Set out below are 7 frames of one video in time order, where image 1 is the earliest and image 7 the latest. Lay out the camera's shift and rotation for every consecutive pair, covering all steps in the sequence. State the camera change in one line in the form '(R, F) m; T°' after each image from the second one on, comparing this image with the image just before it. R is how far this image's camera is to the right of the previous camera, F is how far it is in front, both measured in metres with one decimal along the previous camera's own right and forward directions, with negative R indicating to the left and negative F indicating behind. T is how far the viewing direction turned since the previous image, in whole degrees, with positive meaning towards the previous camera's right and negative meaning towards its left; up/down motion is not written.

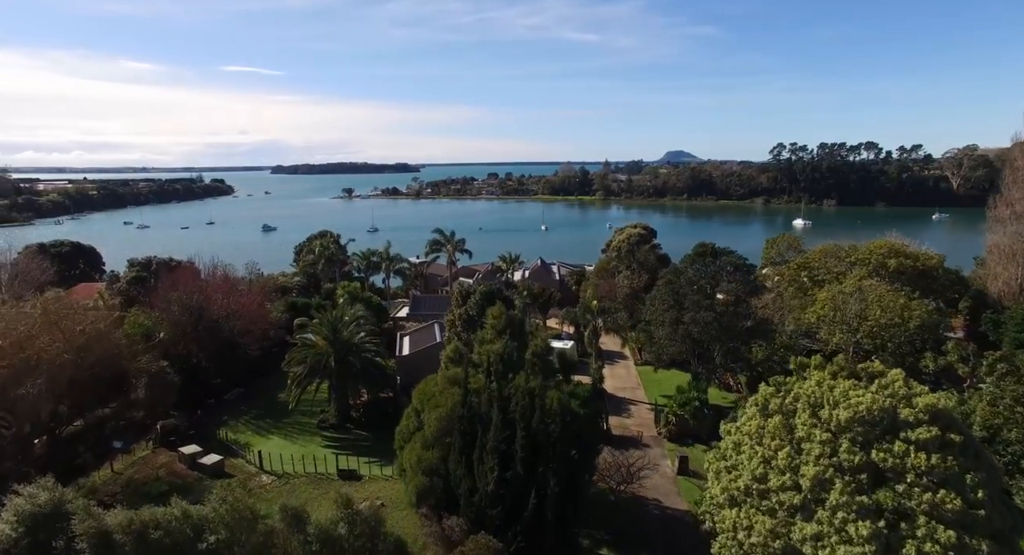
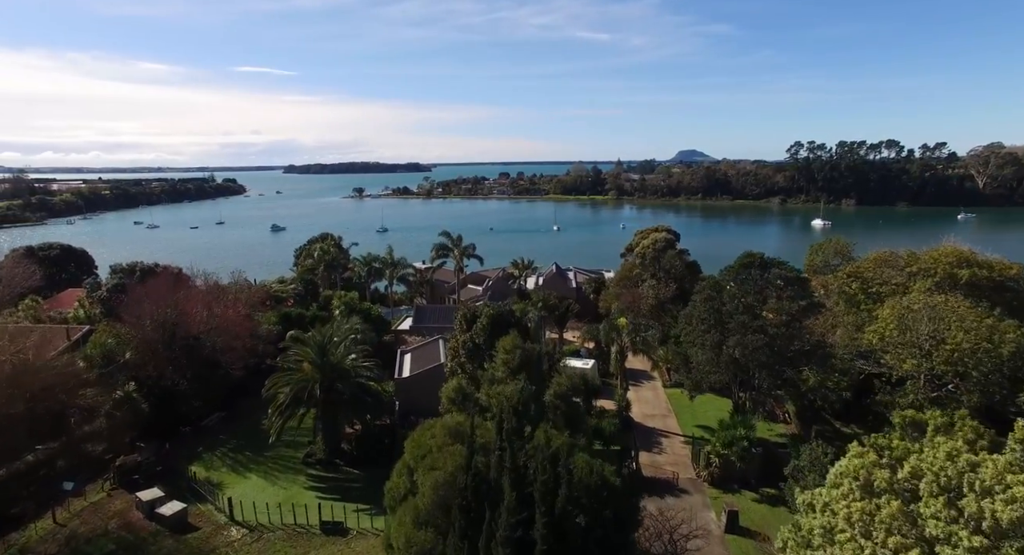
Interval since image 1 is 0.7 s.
(-0.2, +4.1) m; -1°
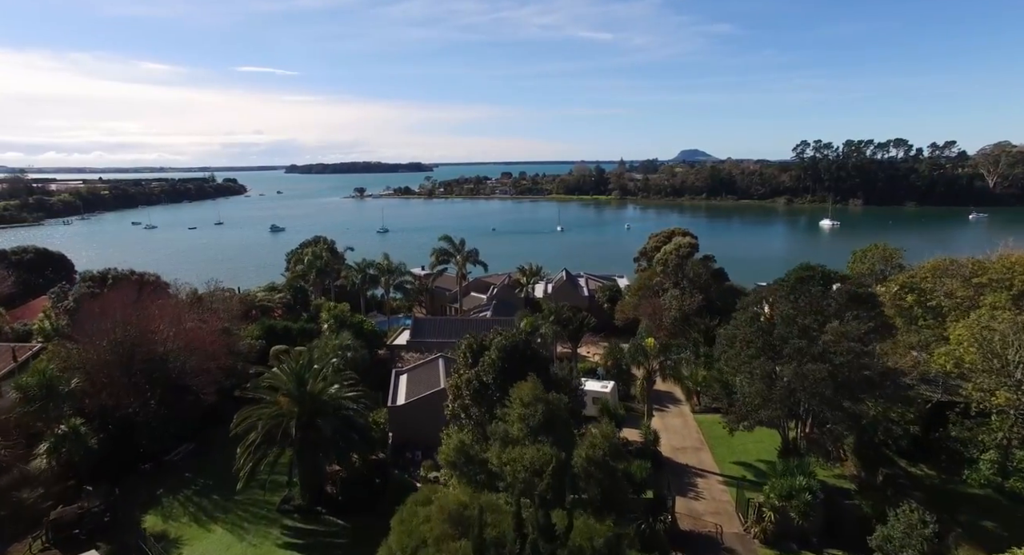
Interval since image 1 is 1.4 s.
(-0.4, +4.0) m; 0°
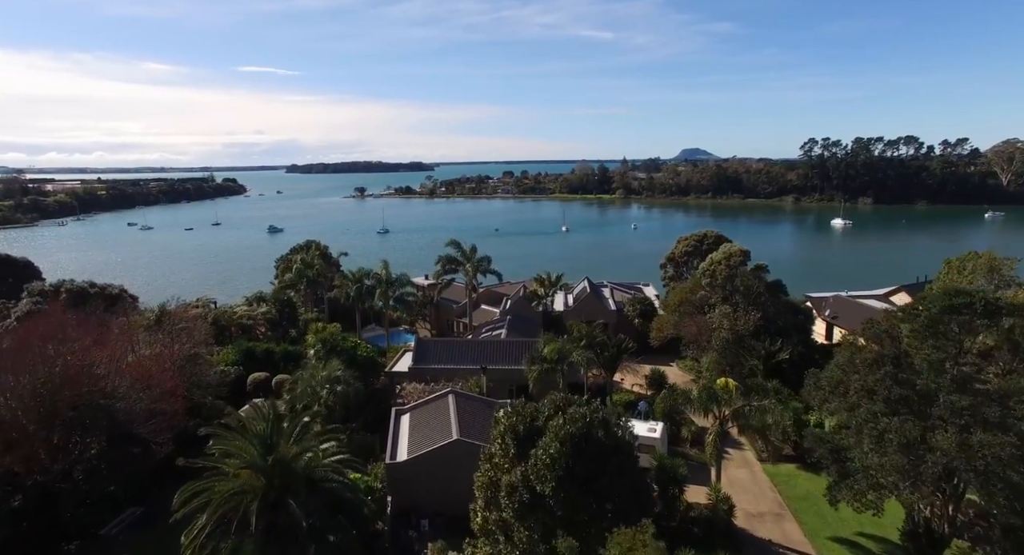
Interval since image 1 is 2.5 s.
(-1.1, +5.7) m; 0°
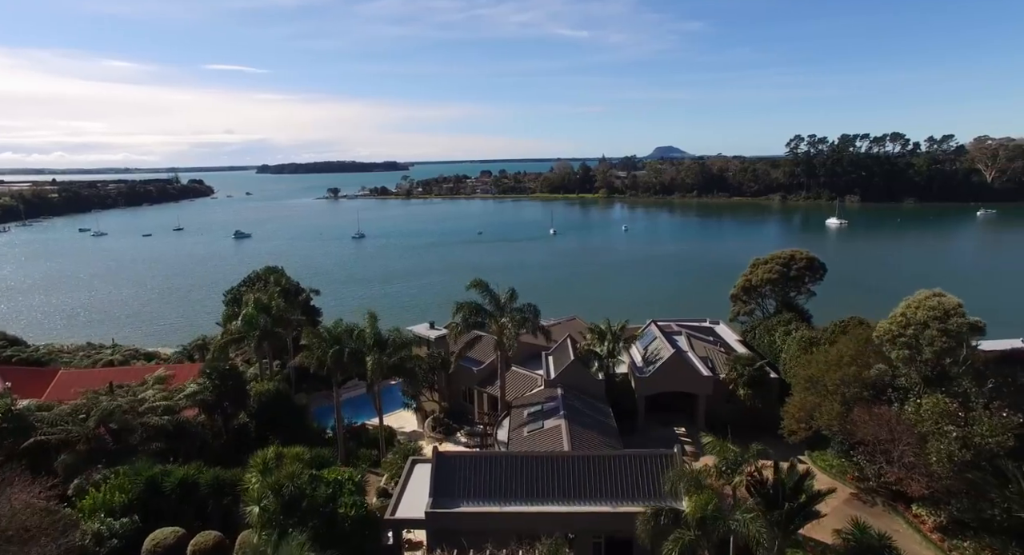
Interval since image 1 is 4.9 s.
(-3.6, +12.7) m; +2°
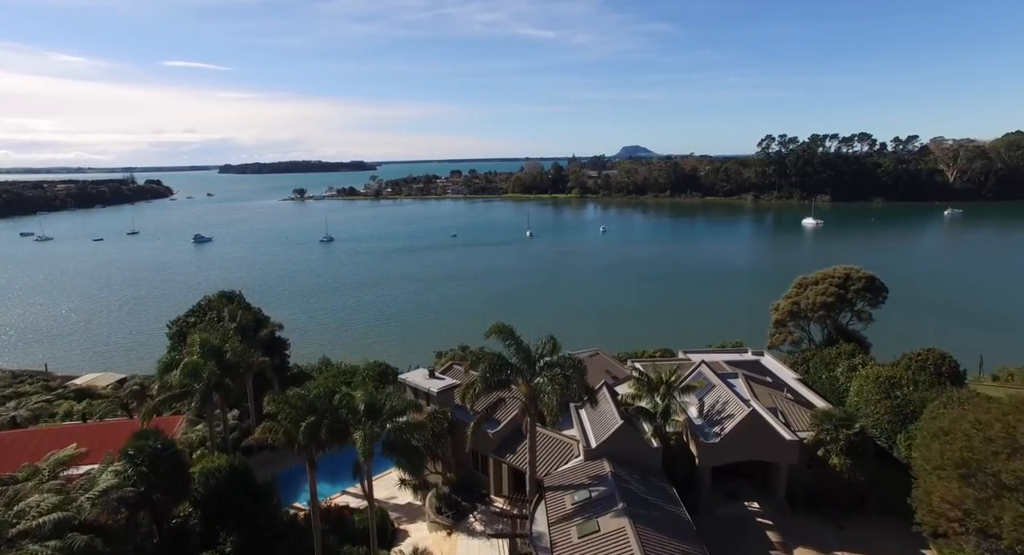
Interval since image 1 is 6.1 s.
(-2.3, +6.7) m; +3°
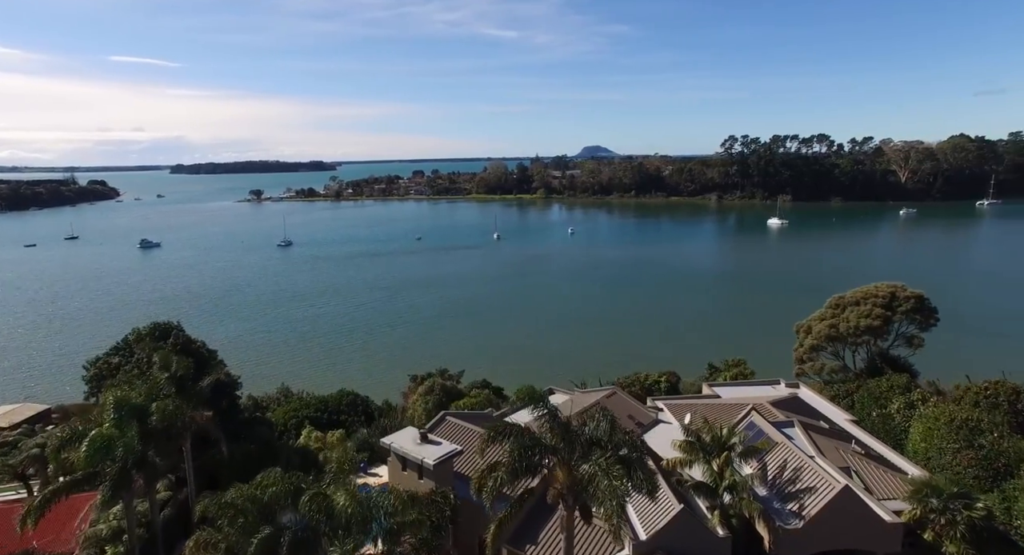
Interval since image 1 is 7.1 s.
(-1.8, +5.5) m; +4°
